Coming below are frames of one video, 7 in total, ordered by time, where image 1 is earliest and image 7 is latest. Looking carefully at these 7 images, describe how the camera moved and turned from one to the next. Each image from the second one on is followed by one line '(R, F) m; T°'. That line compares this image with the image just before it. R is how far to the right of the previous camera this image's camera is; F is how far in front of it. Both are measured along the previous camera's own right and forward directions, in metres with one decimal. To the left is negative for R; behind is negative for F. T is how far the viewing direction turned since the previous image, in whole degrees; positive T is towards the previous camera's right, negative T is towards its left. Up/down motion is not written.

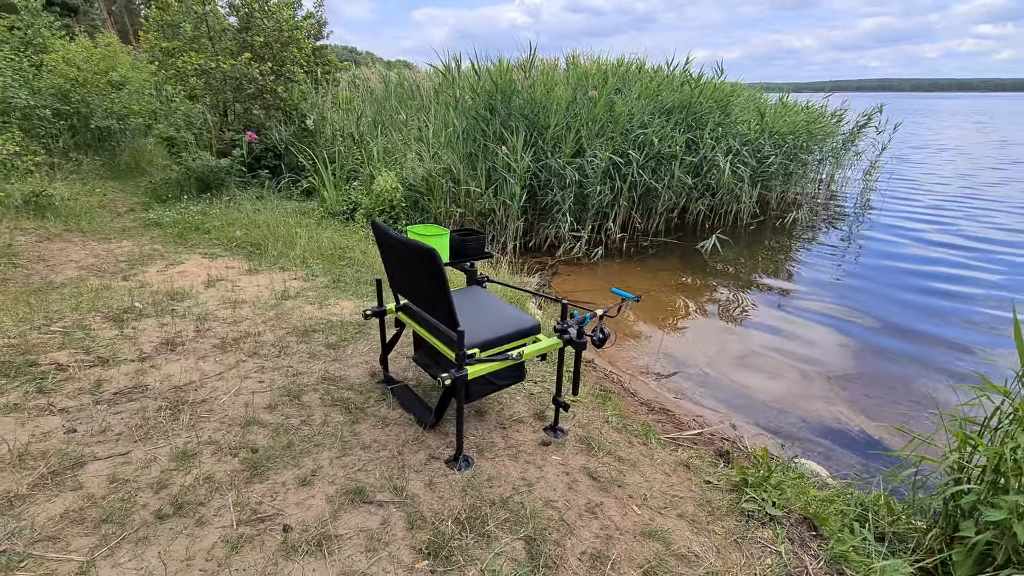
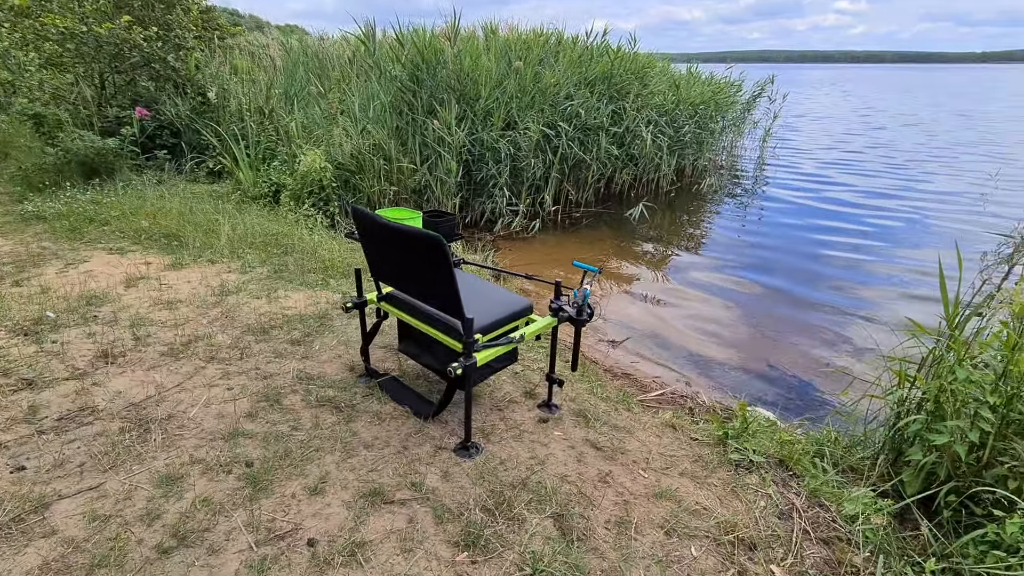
(-0.3, +0.1) m; +9°
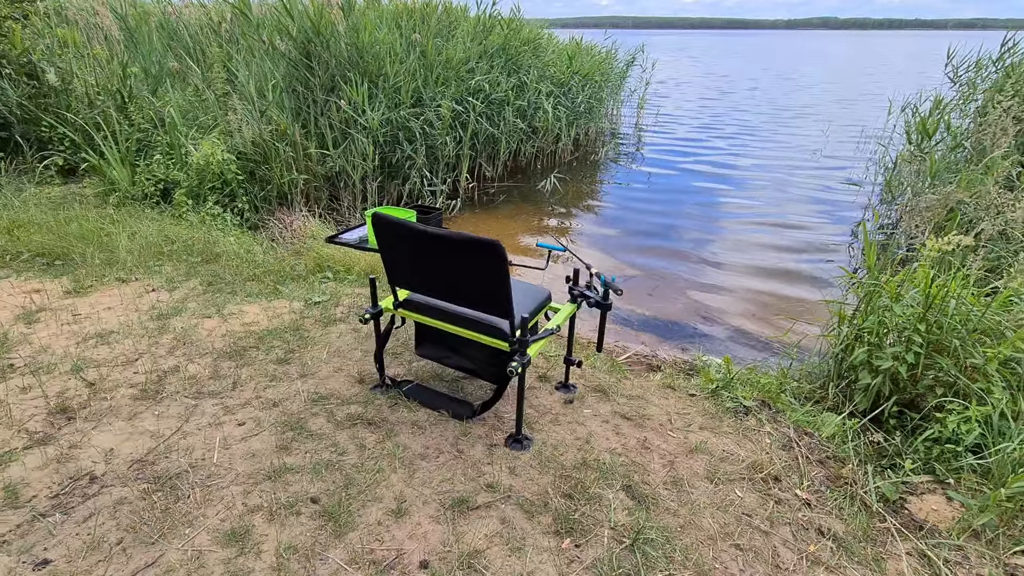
(-0.6, 0.0) m; +13°
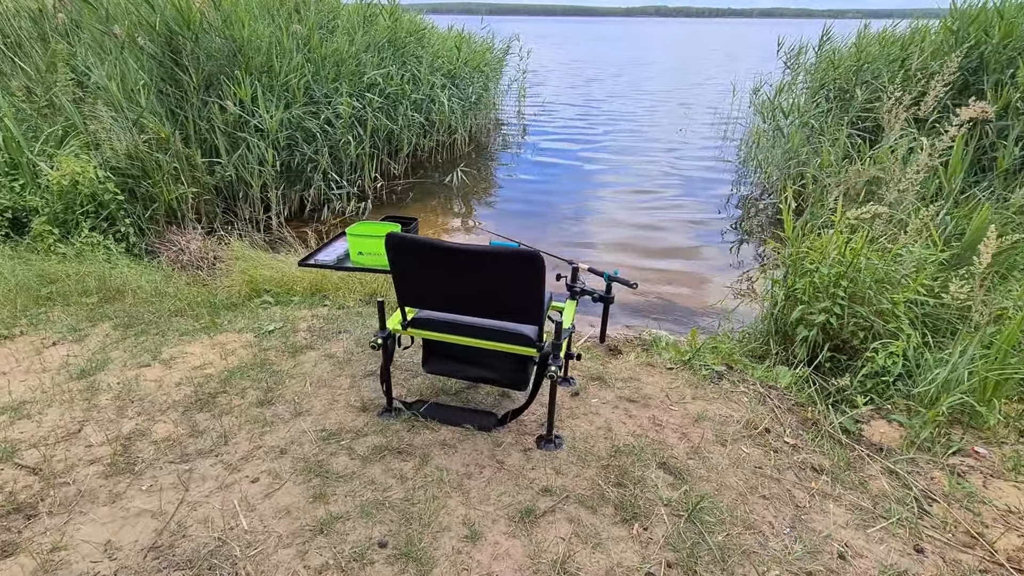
(-0.6, +0.1) m; +13°
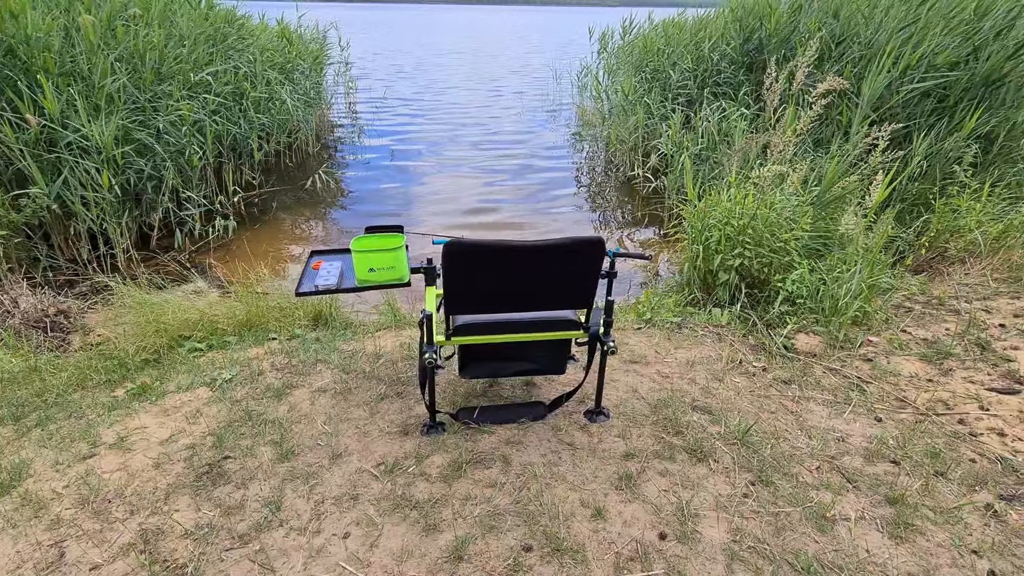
(-0.9, +0.1) m; +18°
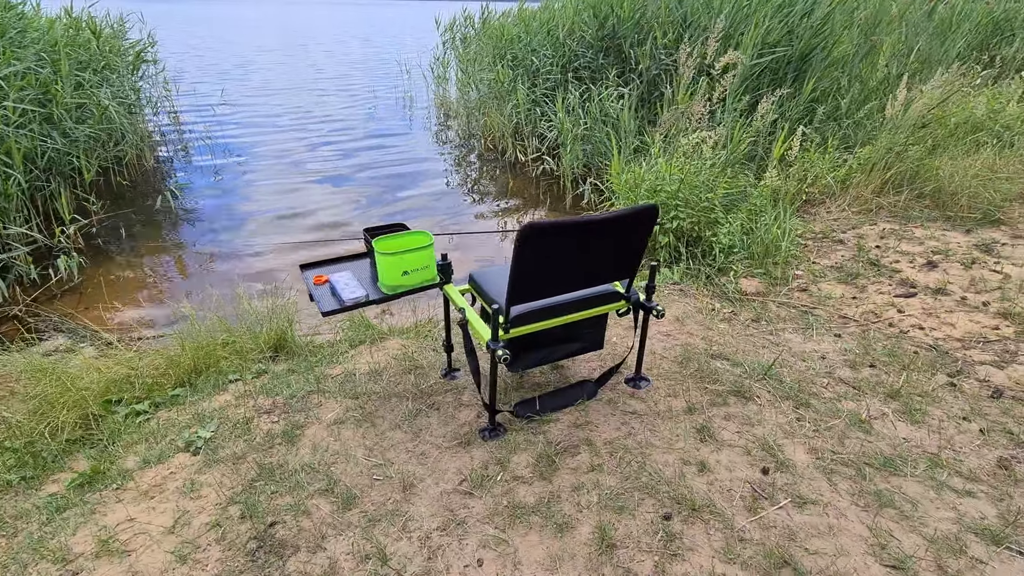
(-0.8, +0.2) m; +16°
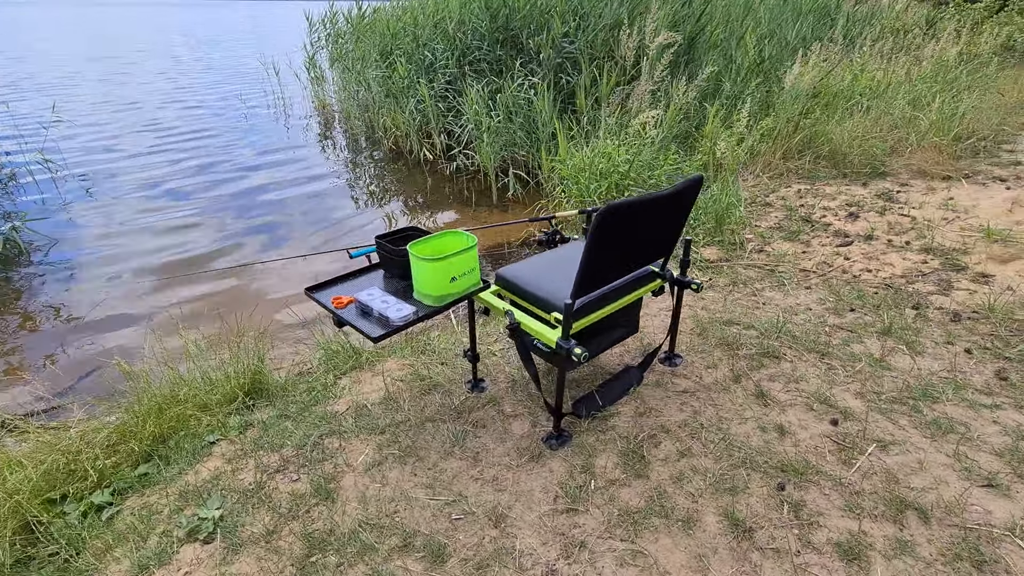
(-0.6, +0.3) m; +12°
